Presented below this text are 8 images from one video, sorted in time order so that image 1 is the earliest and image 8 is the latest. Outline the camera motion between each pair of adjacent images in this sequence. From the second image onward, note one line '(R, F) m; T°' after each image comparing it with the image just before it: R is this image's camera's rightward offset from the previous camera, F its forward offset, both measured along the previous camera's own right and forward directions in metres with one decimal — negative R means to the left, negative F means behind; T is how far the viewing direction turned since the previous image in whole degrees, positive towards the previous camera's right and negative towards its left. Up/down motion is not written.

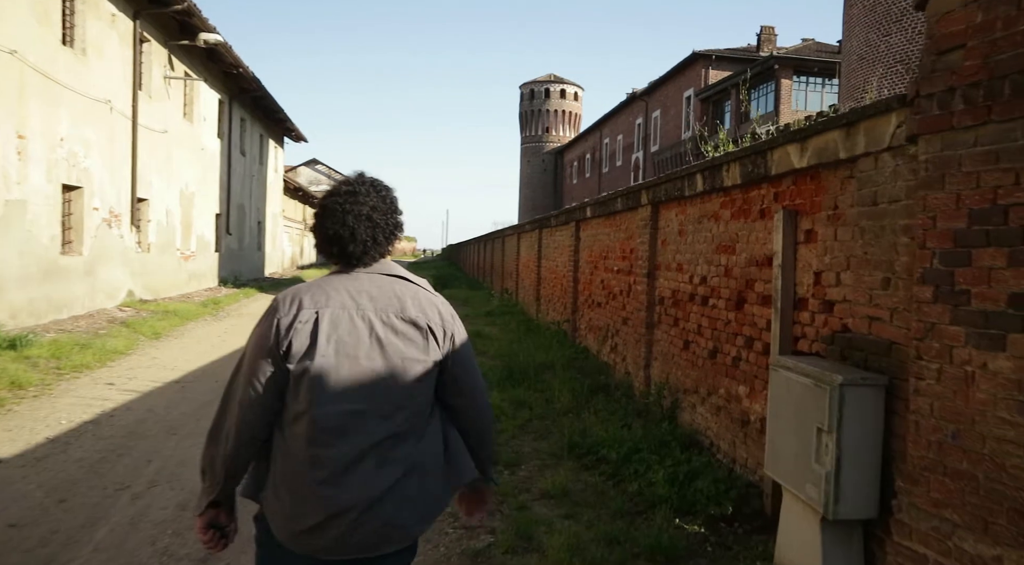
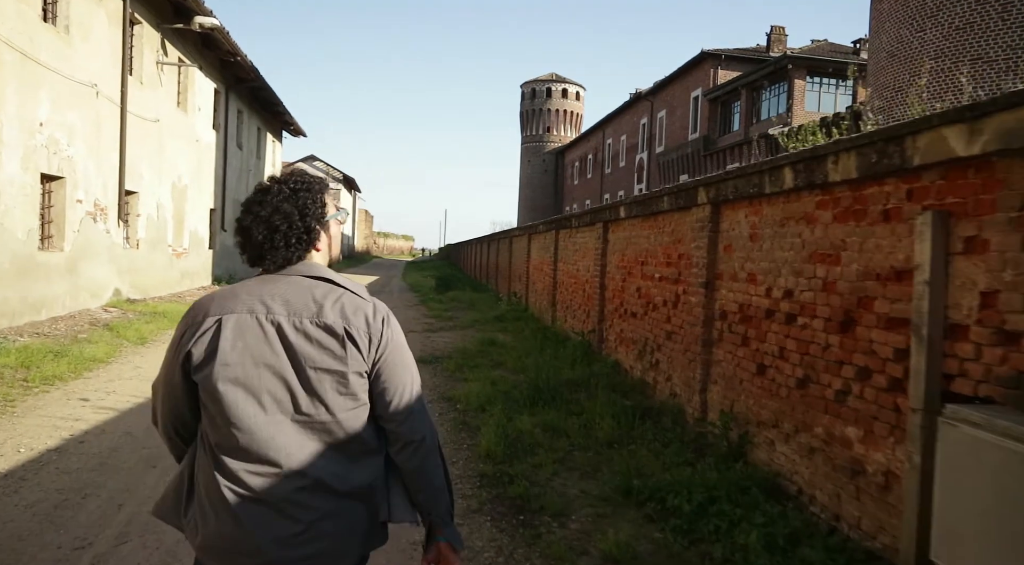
(-0.3, +0.8) m; 0°
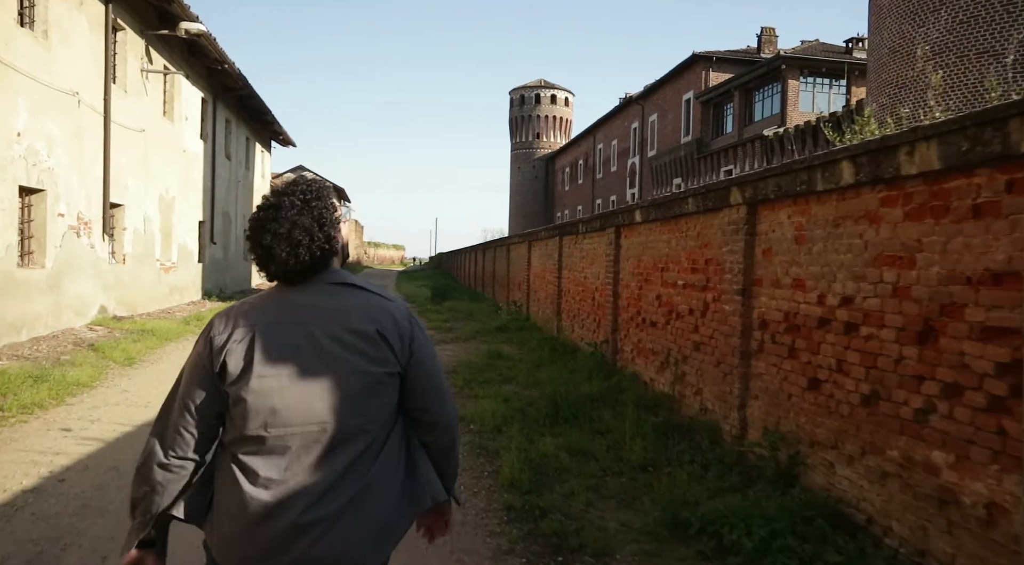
(-0.2, +0.4) m; +1°
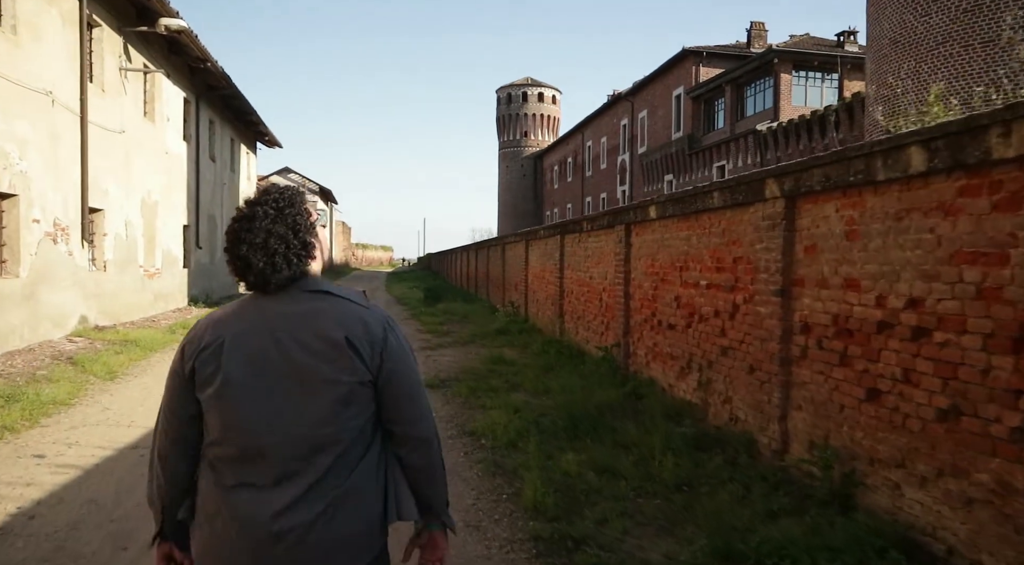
(-0.2, +0.4) m; +1°
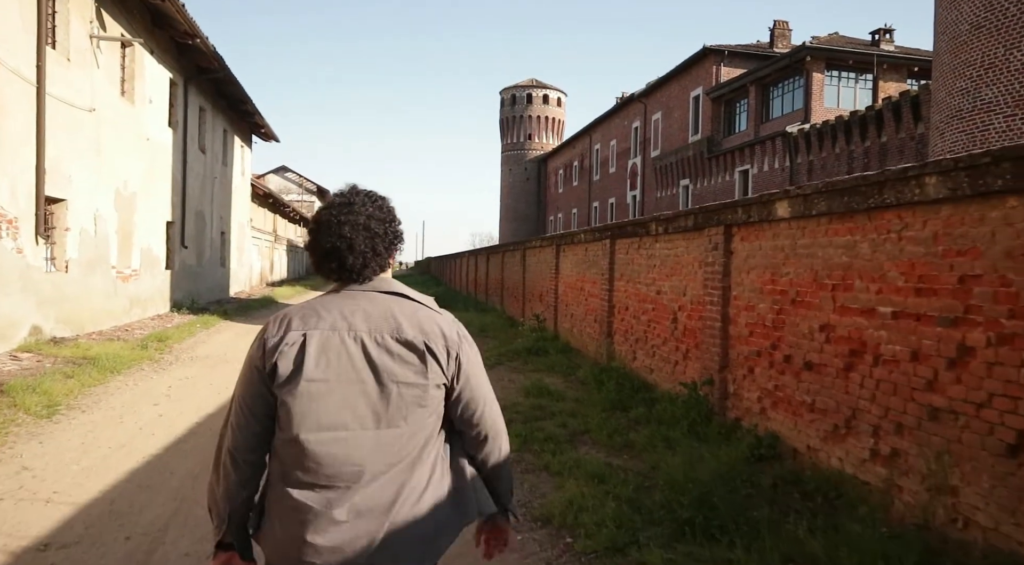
(-0.6, +1.8) m; 0°
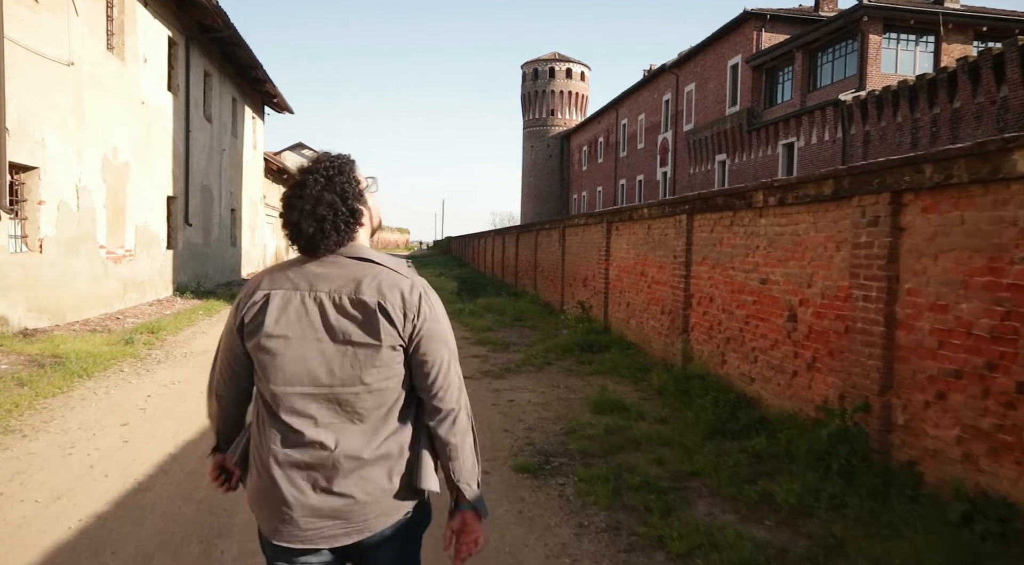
(-0.4, +1.7) m; -1°
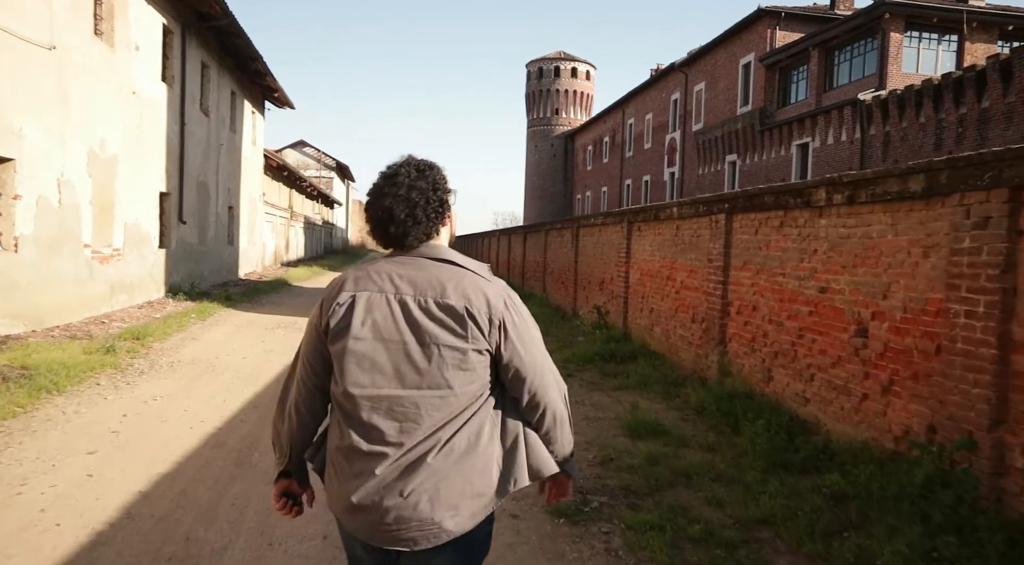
(-0.2, +0.7) m; 0°
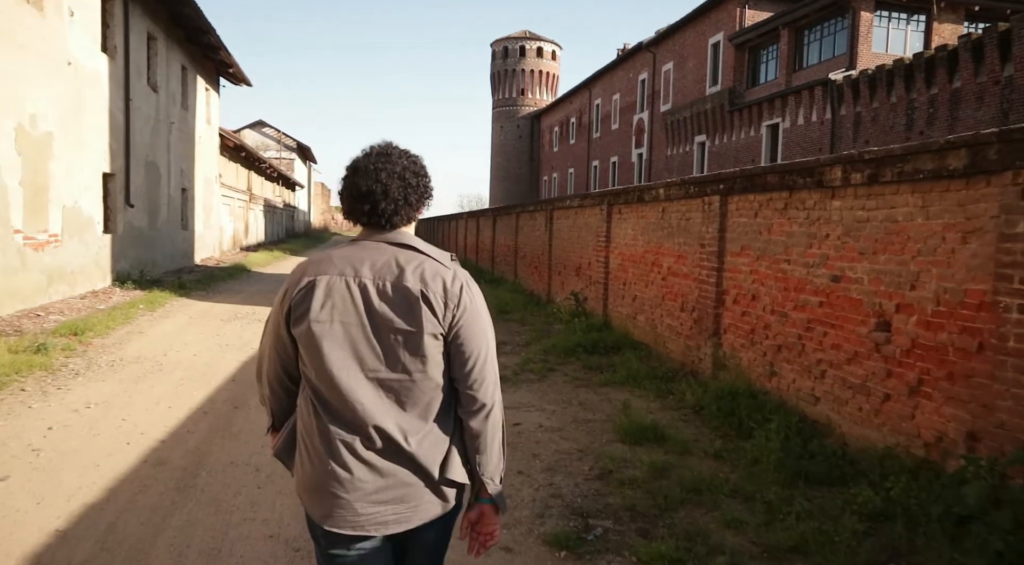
(-0.1, +0.6) m; +3°
